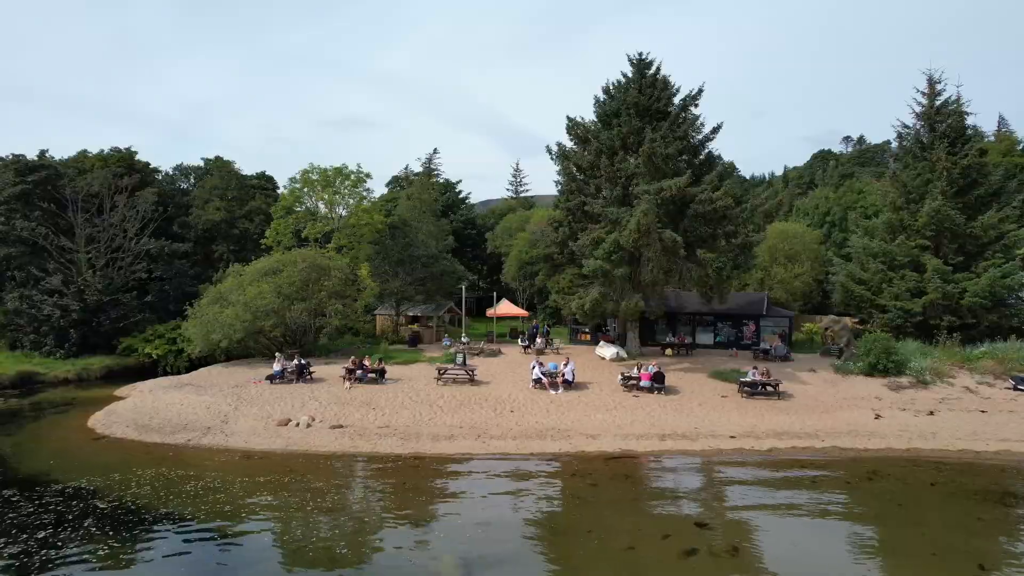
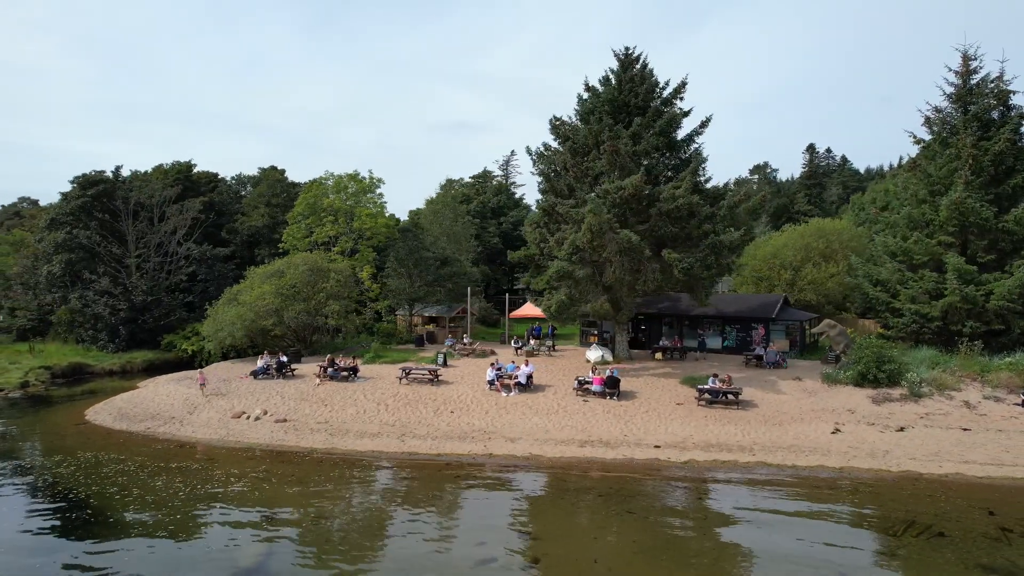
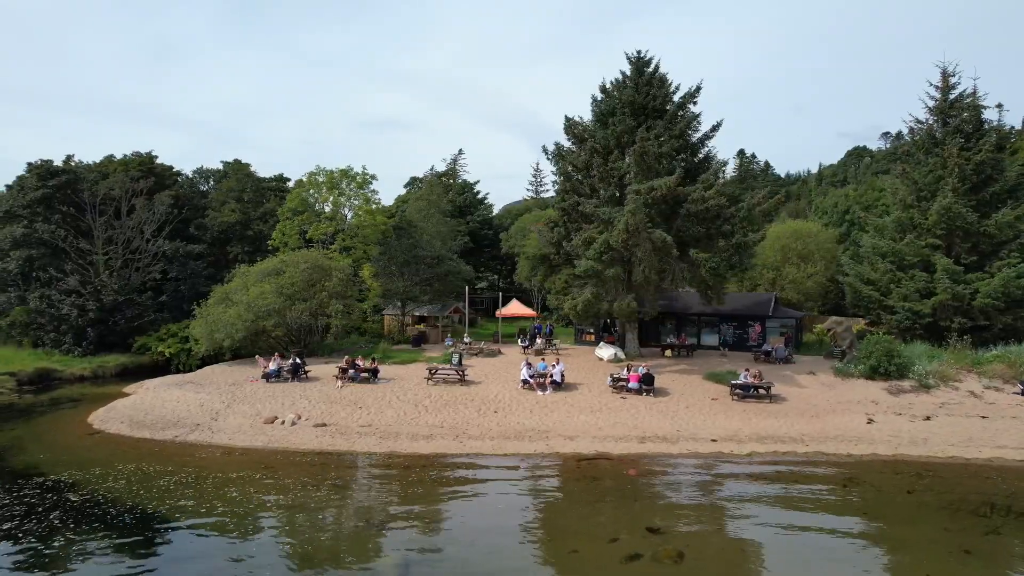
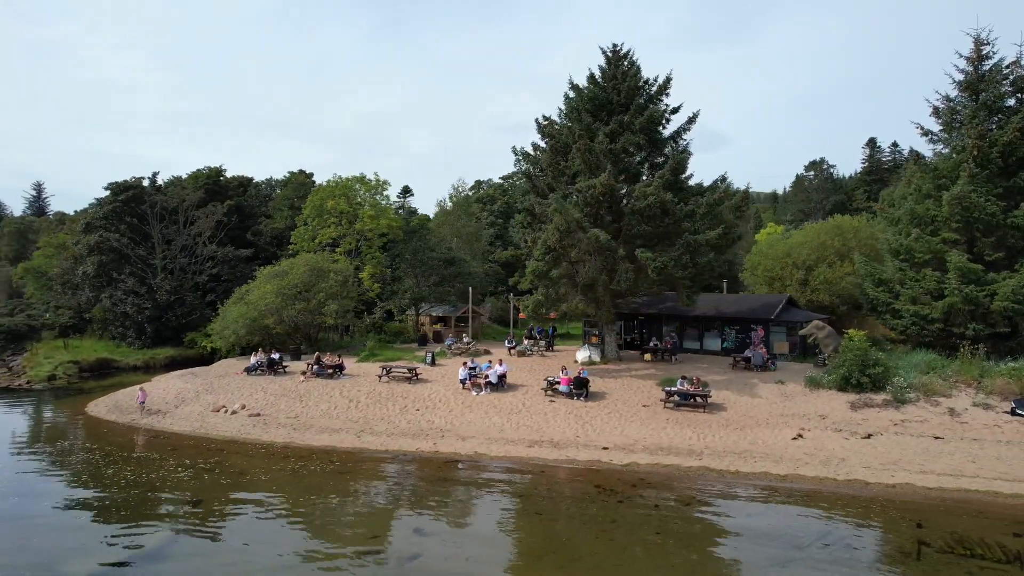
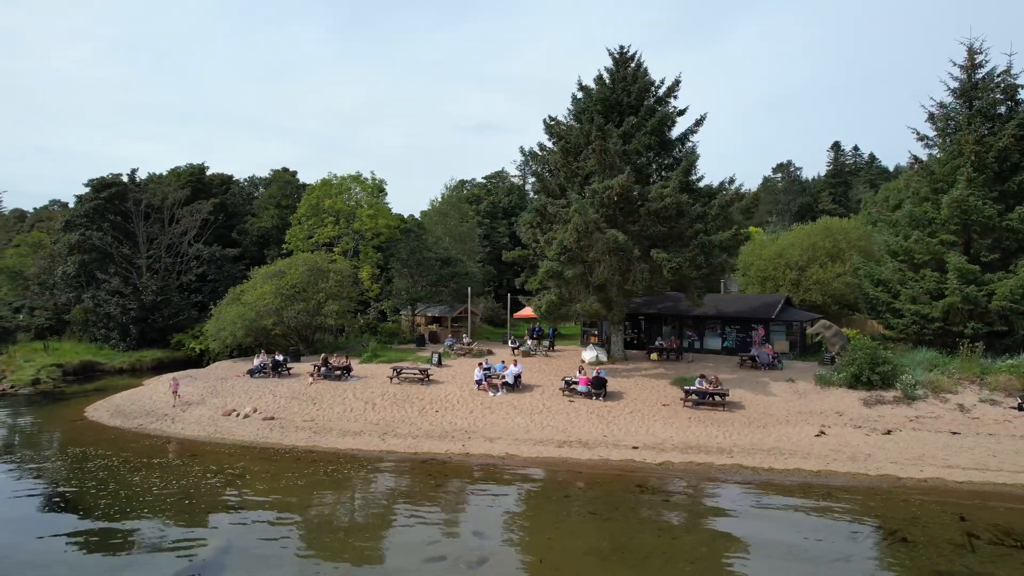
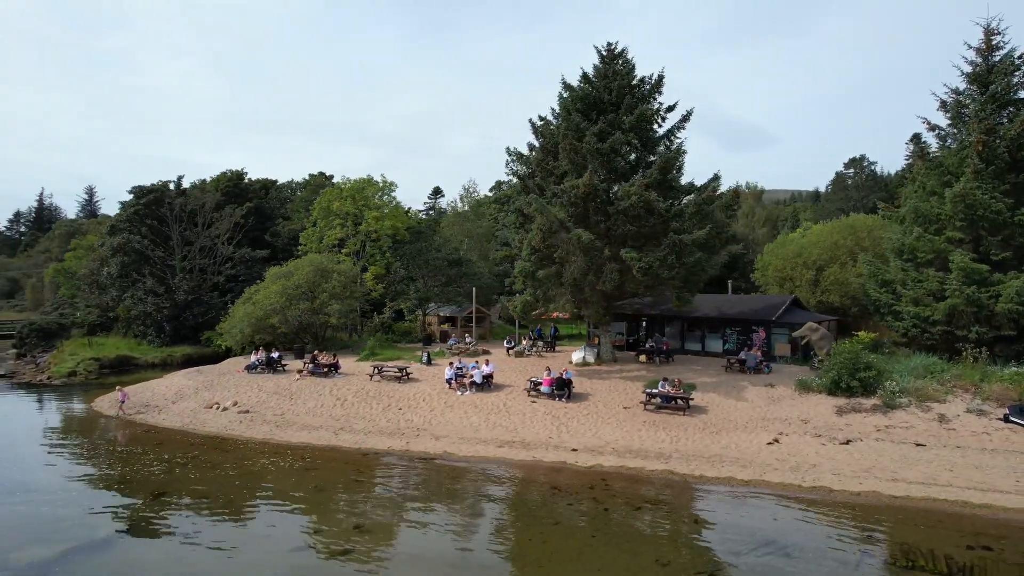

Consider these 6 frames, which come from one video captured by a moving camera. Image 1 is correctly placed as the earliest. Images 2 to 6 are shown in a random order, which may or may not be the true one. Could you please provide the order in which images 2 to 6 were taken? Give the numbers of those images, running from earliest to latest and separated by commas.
3, 2, 5, 4, 6
